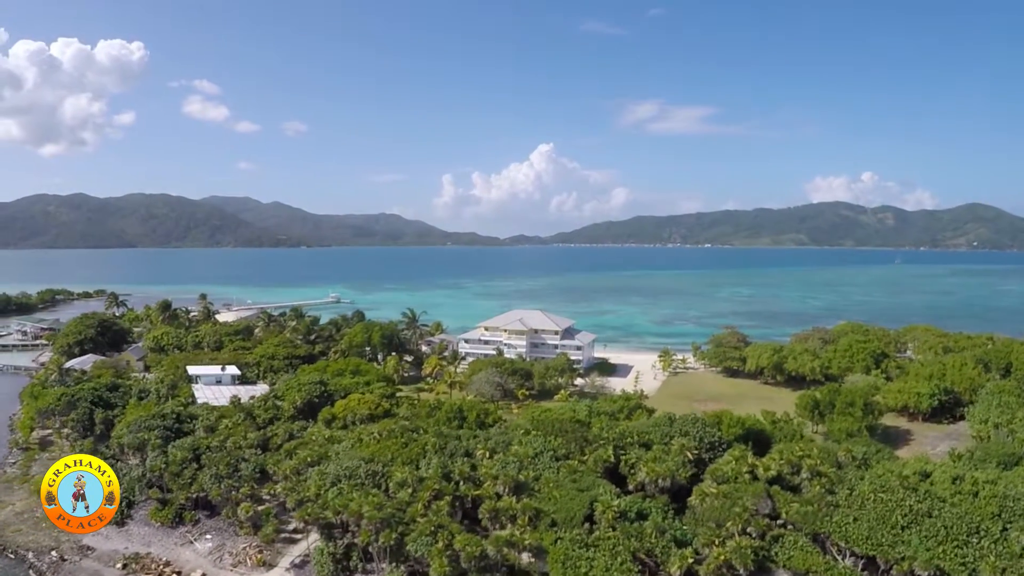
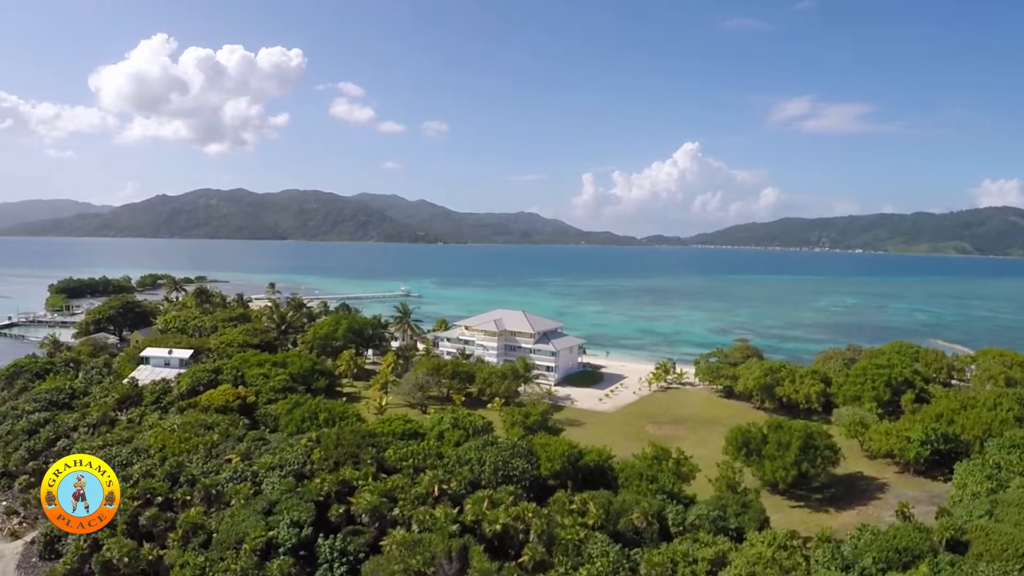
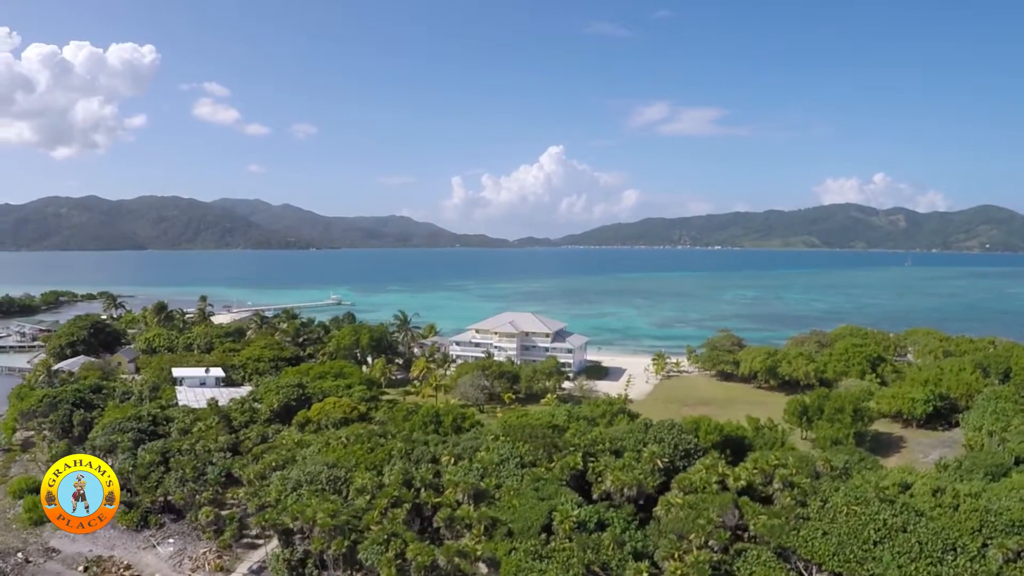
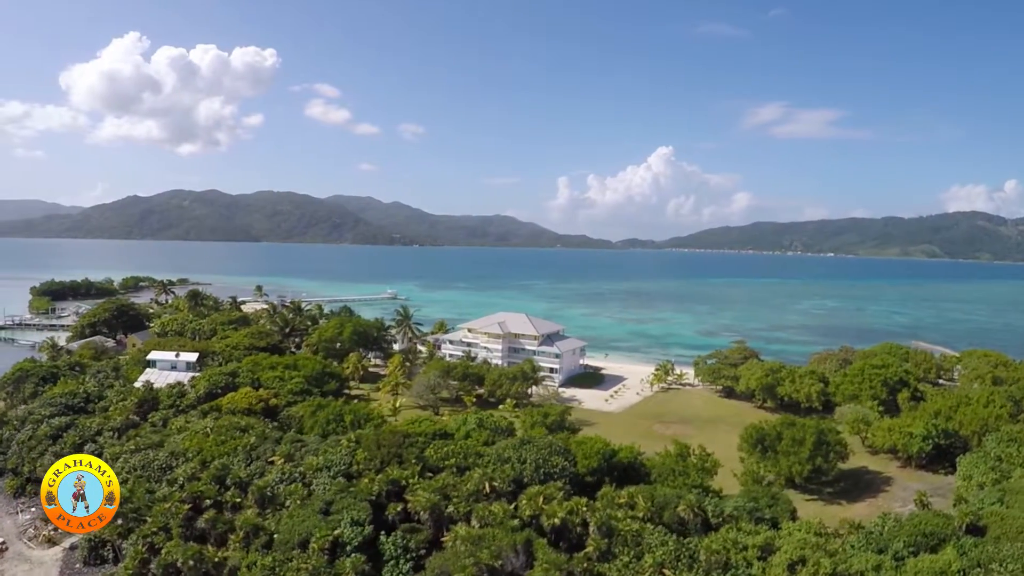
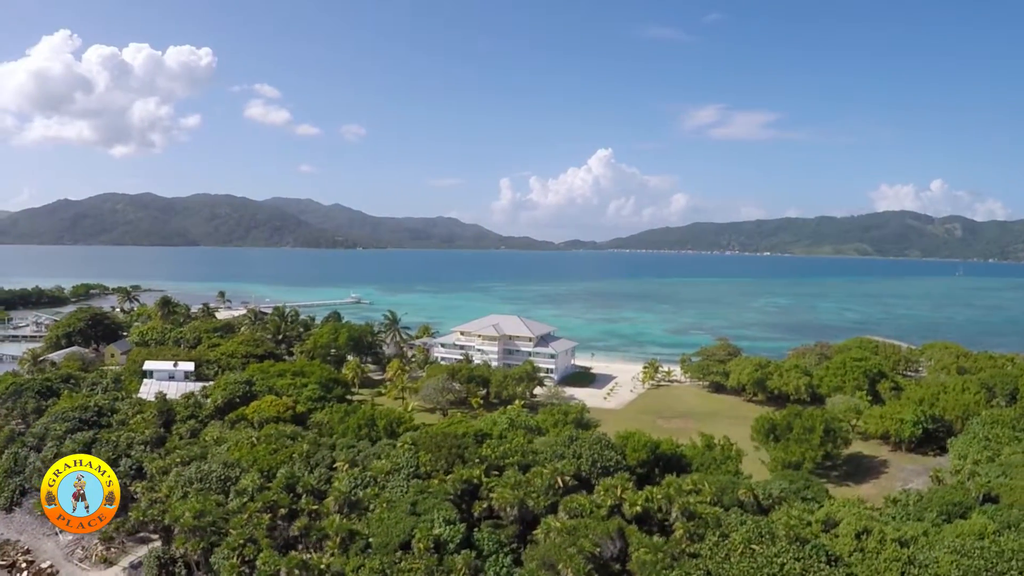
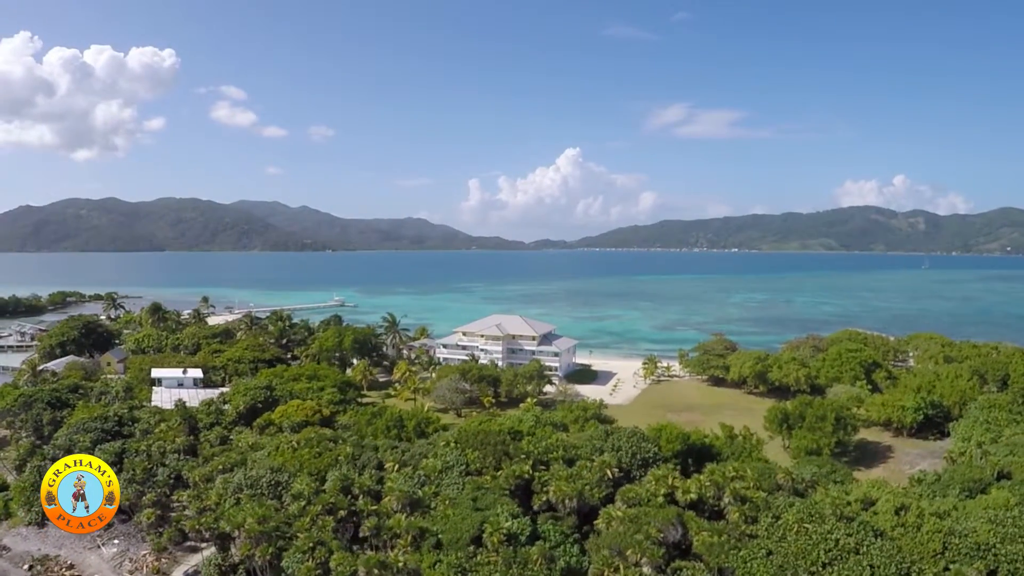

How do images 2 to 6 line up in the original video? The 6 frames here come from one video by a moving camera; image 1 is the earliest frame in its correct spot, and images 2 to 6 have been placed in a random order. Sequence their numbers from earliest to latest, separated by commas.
3, 6, 5, 4, 2
